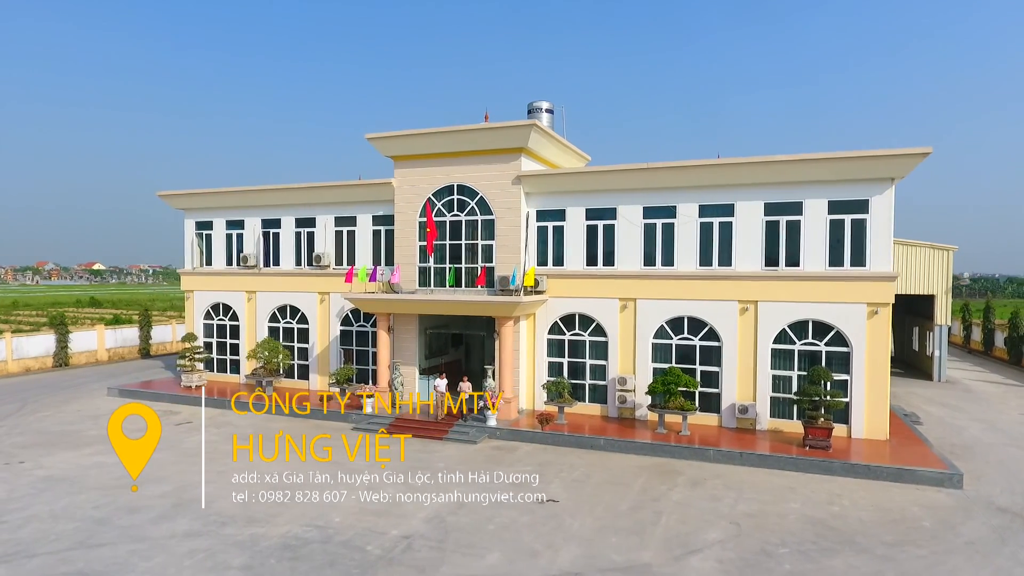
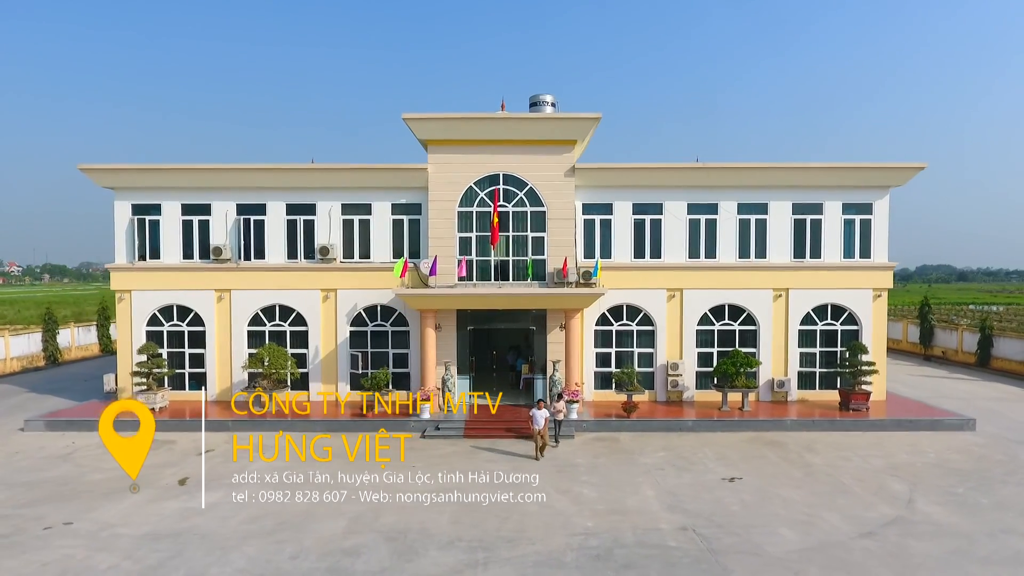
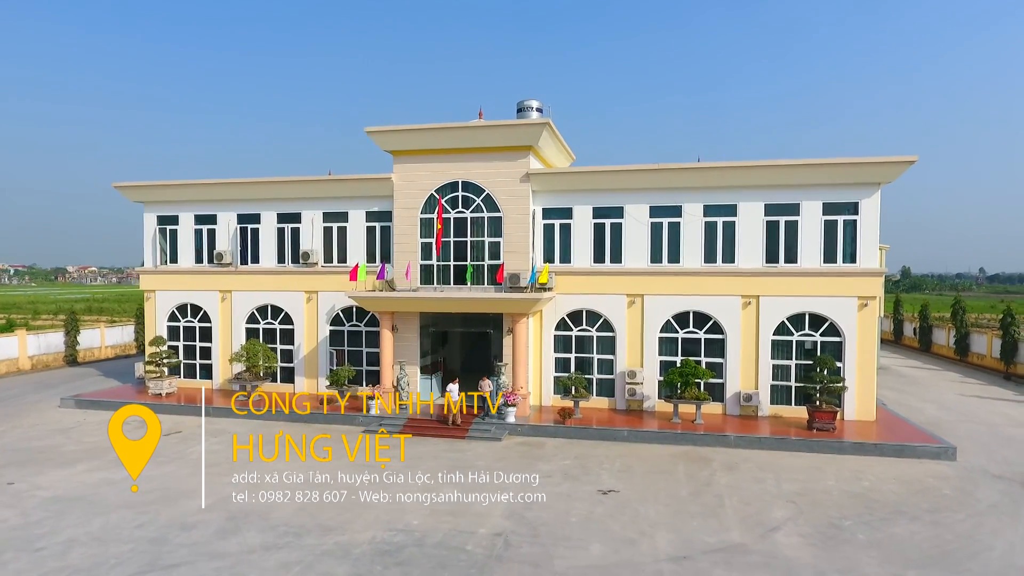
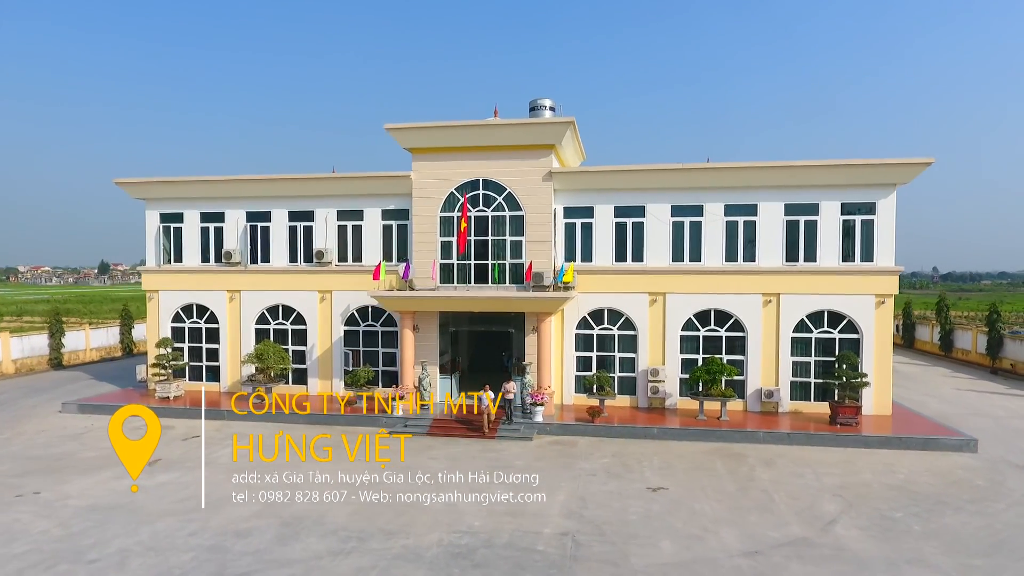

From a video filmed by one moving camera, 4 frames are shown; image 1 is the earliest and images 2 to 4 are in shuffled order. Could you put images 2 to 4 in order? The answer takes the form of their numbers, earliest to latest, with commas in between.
3, 4, 2
